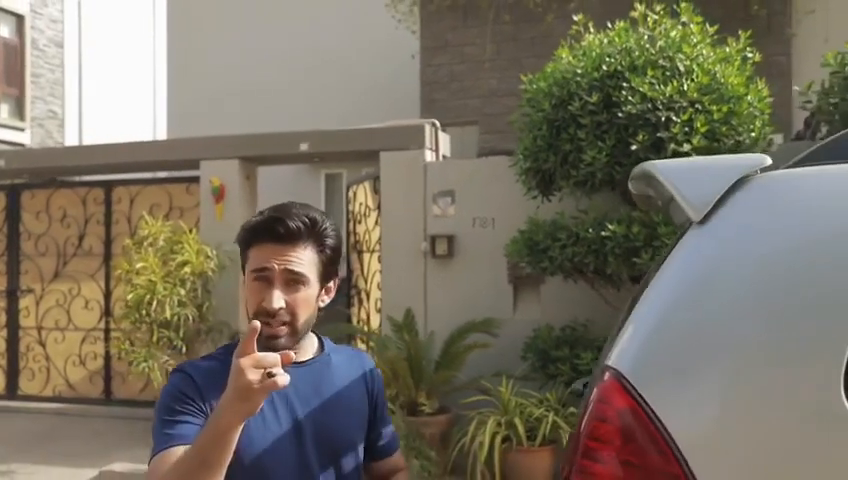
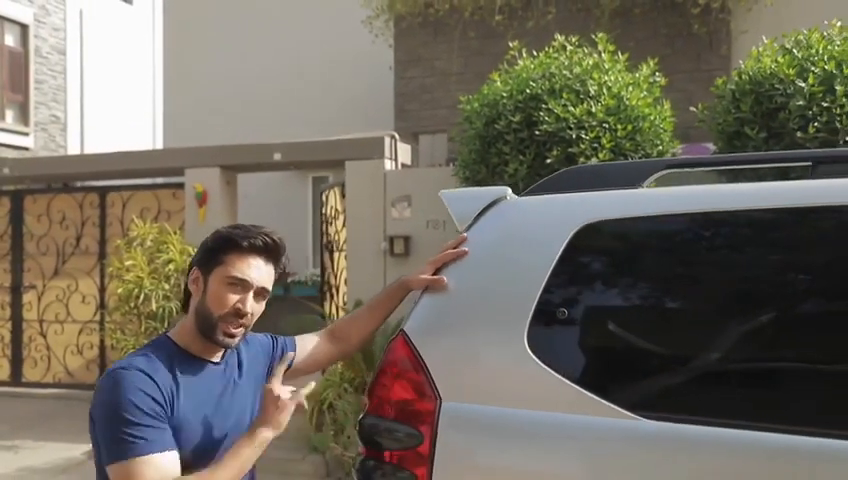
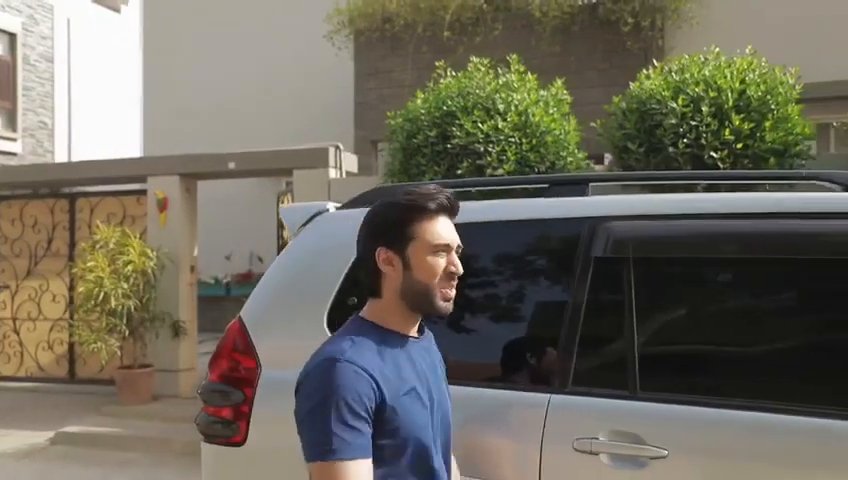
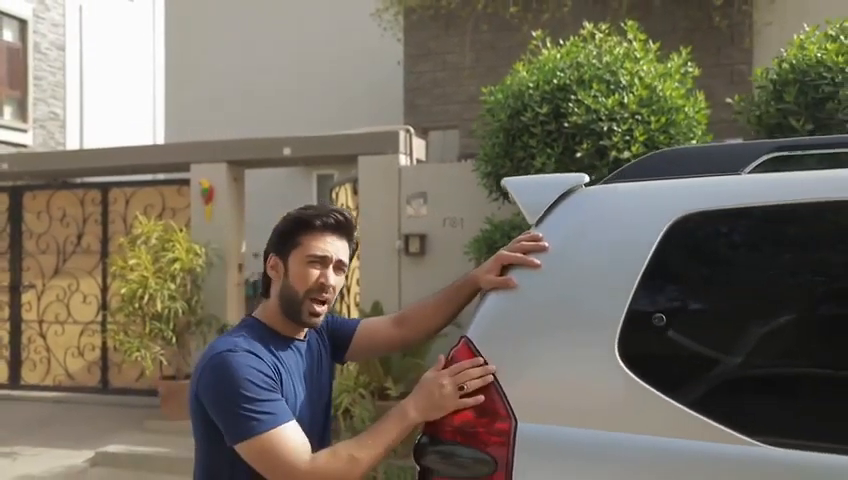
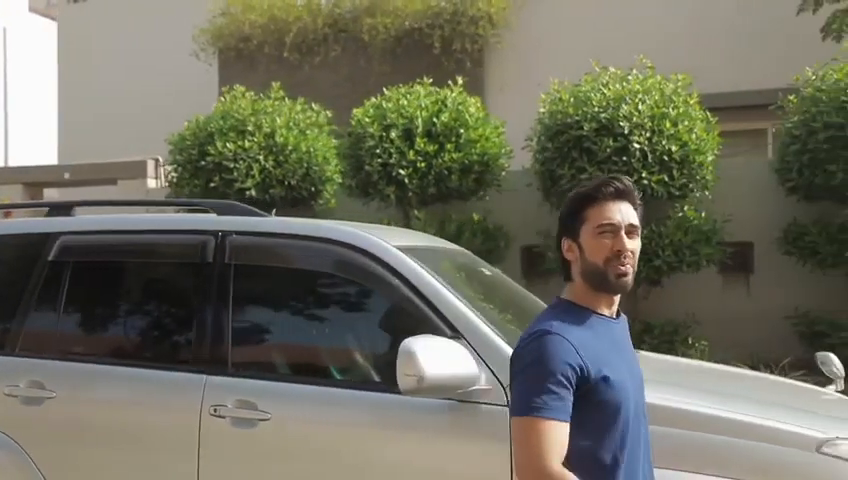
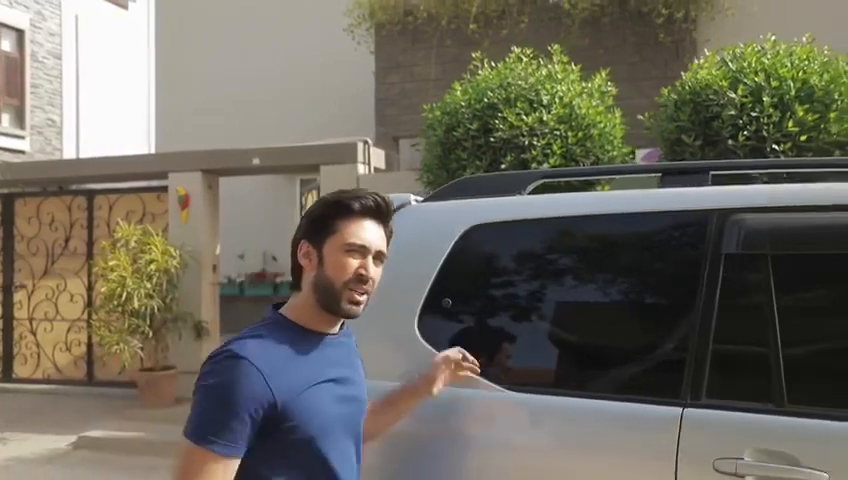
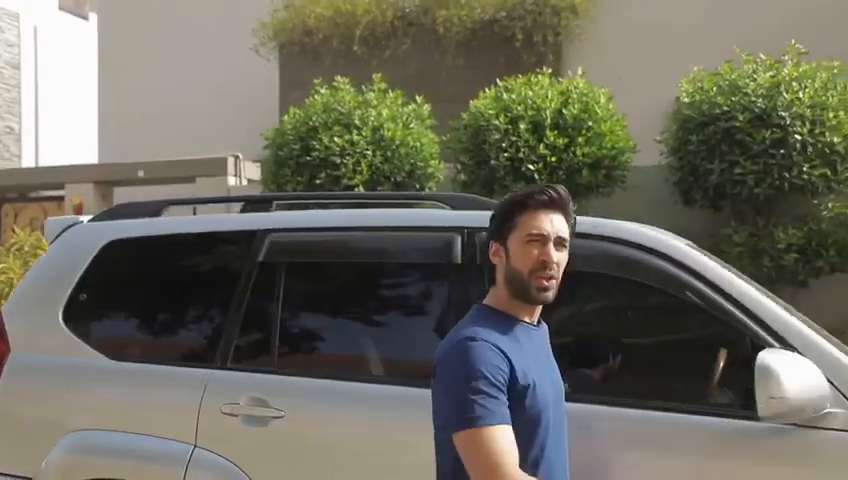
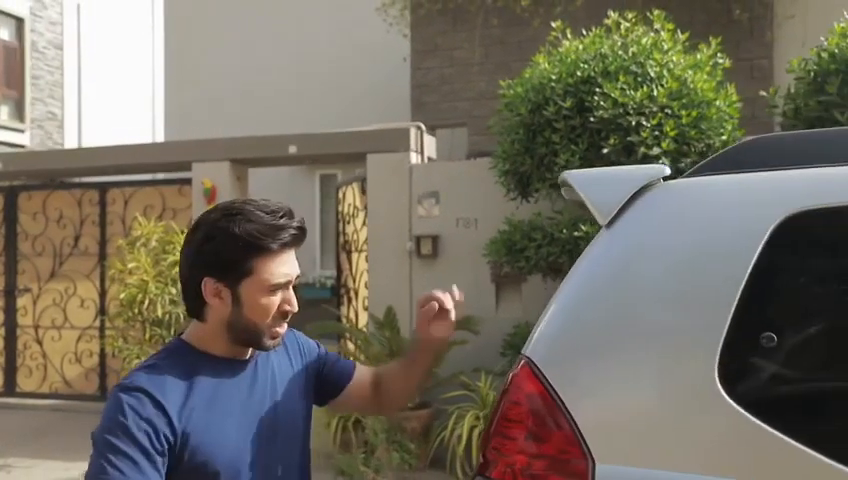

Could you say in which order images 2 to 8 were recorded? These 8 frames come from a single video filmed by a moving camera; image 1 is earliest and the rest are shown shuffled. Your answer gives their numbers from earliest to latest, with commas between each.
8, 4, 2, 6, 3, 7, 5
